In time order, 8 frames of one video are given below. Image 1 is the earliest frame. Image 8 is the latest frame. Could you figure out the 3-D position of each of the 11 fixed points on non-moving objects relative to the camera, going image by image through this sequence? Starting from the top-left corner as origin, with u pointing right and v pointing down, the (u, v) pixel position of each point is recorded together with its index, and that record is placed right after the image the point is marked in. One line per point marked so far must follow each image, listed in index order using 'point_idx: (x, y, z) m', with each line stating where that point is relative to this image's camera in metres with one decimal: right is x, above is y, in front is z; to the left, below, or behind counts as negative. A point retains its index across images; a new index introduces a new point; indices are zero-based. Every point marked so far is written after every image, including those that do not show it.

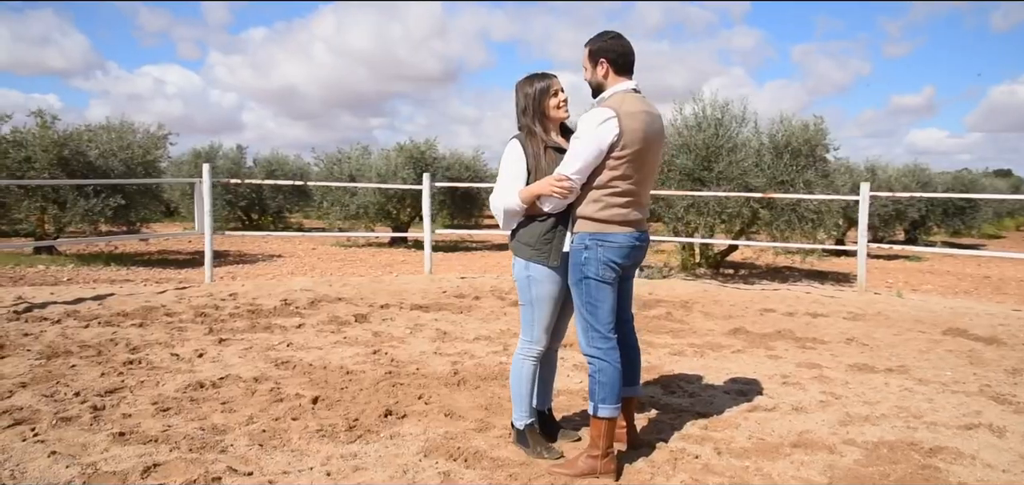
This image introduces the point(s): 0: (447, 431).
0: (-0.3, -0.8, +3.3) m
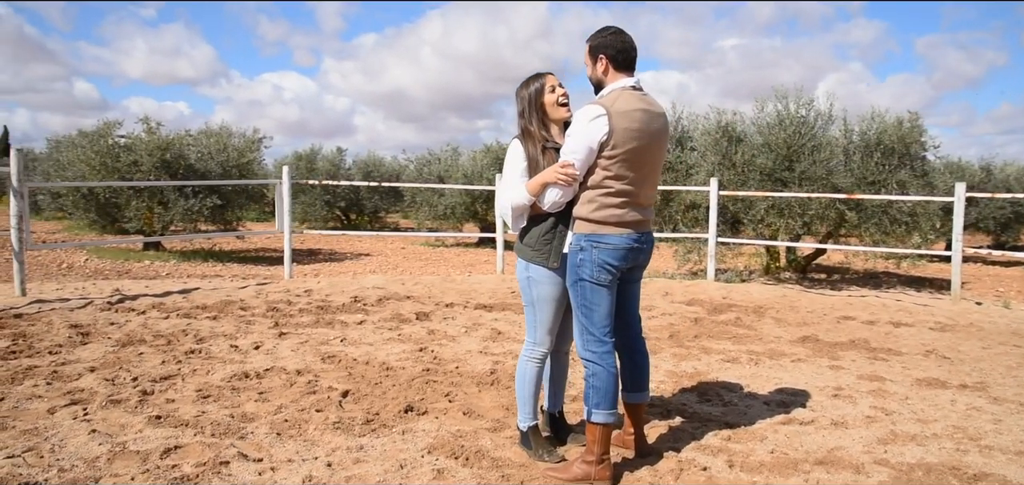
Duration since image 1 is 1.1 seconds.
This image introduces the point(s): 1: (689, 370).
0: (-0.2, -0.8, +3.3) m
1: (+1.0, -0.7, +4.5) m
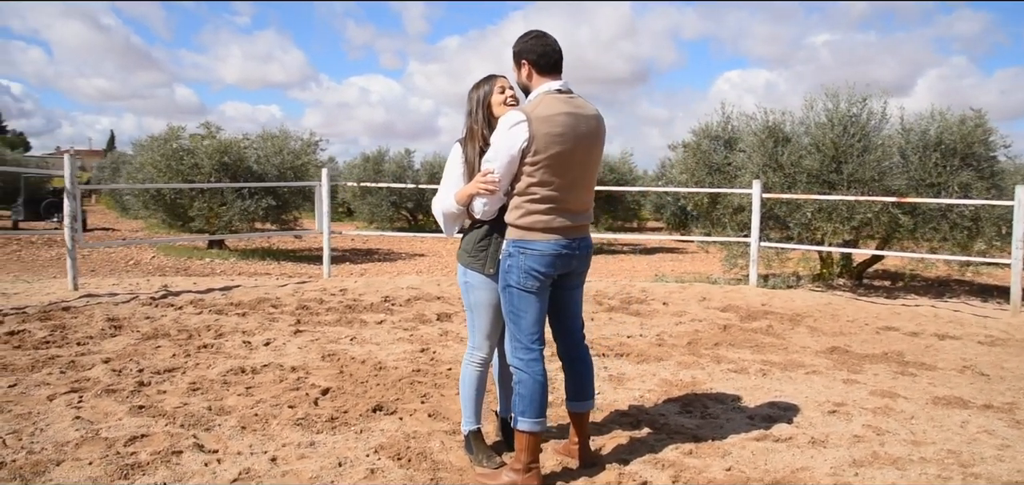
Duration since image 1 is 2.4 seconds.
0: (-0.4, -0.8, +3.4) m
1: (+1.0, -0.8, +4.4) m
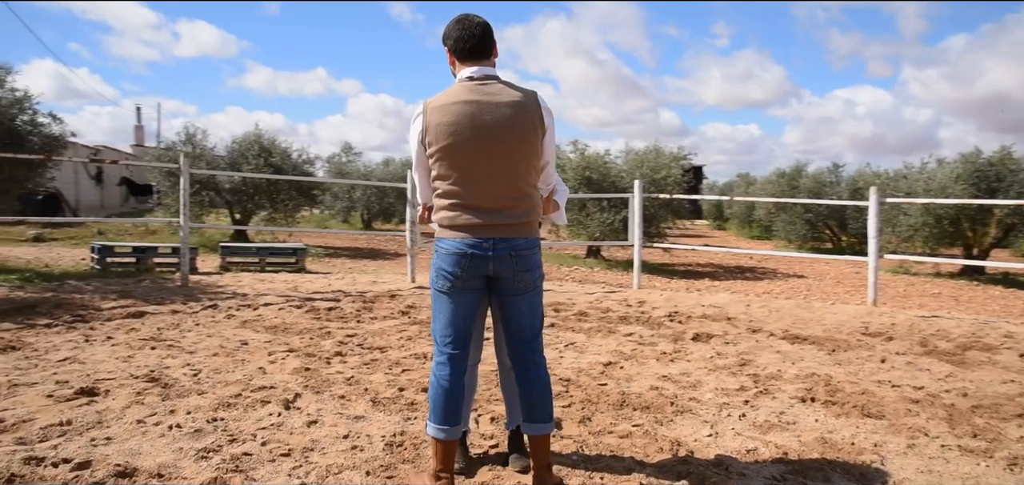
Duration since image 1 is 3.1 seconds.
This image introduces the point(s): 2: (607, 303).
0: (-0.7, -0.8, +3.3) m
1: (+0.8, -0.8, +4.2) m
2: (+0.8, -0.5, +6.8) m
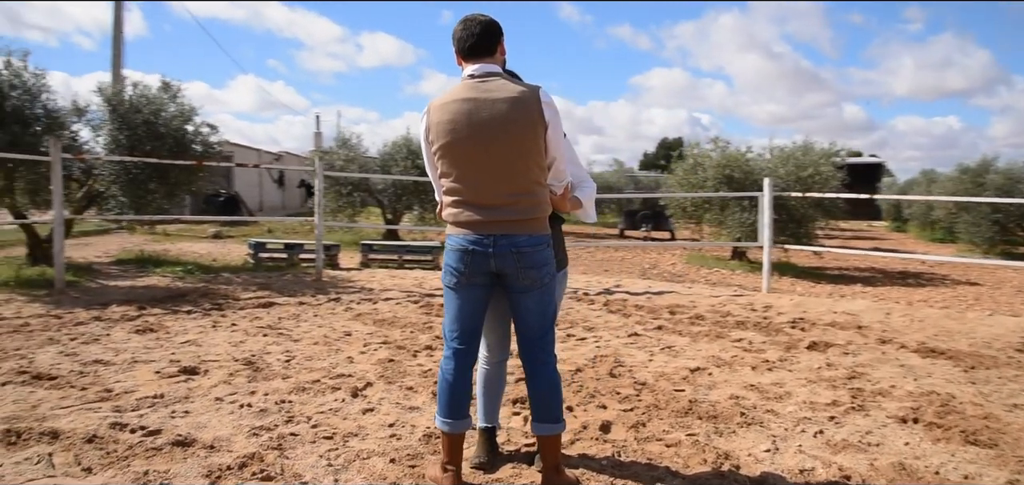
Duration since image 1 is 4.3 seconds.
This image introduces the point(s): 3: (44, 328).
0: (-0.5, -0.8, +3.4) m
1: (+1.2, -0.8, +4.0) m
2: (+1.8, -0.5, +6.4) m
3: (-2.8, -0.5, +4.6) m
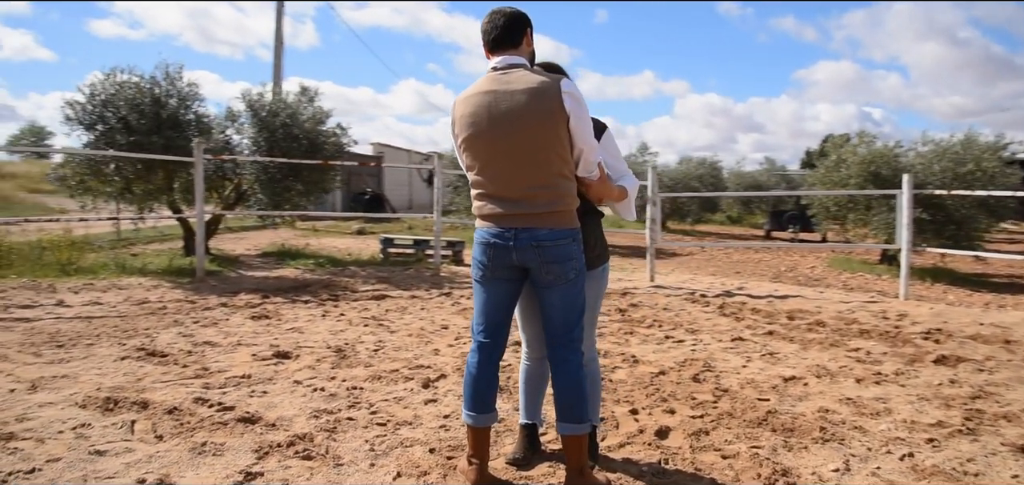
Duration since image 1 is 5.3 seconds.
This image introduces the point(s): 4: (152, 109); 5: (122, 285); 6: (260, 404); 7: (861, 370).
0: (-0.2, -0.8, +3.4) m
1: (+1.5, -0.8, +3.6) m
2: (+2.7, -0.5, +5.9) m
3: (-2.2, -0.5, +5.2) m
4: (-3.3, +1.2, +7.0) m
5: (-2.9, -0.3, +5.7) m
6: (-1.1, -0.7, +3.4) m
7: (+2.0, -0.7, +4.4) m
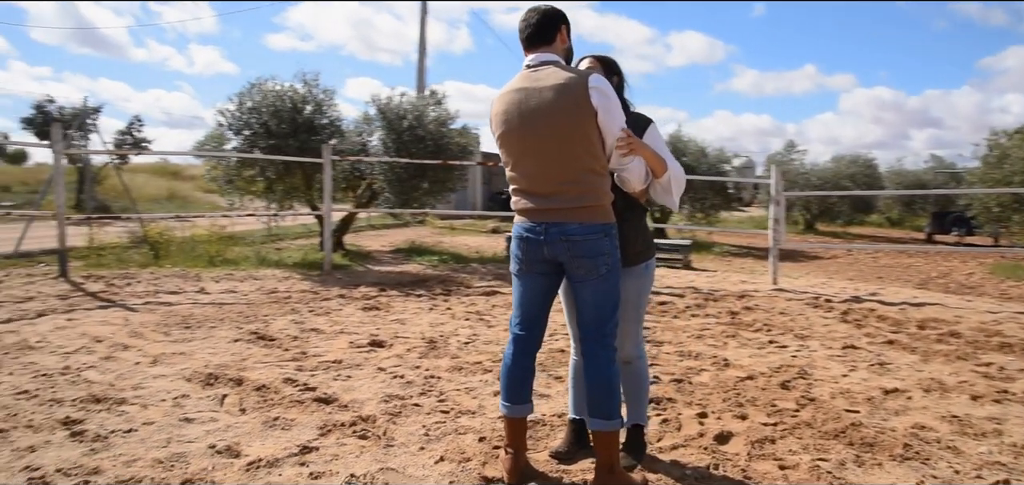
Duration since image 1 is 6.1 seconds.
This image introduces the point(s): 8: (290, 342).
0: (0.0, -0.7, +3.5) m
1: (+1.8, -0.8, +3.3) m
2: (+3.4, -0.6, +5.3) m
3: (-1.5, -0.4, +5.6) m
4: (-2.2, +1.3, +7.6) m
5: (-2.1, -0.3, +6.3) m
6: (-0.8, -0.7, +3.7) m
7: (+2.4, -0.7, +4.0) m
8: (-1.3, -0.6, +4.4) m
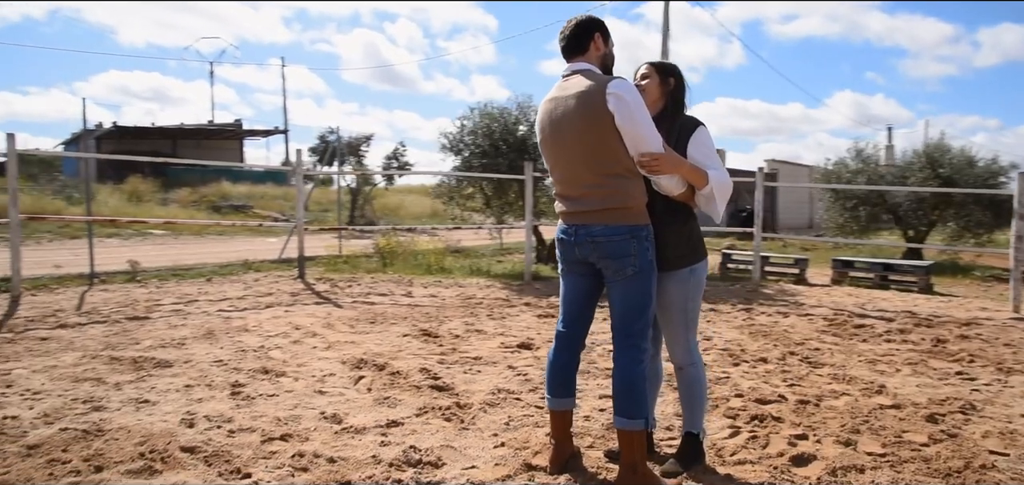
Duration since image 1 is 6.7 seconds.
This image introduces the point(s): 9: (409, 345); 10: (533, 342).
0: (+0.5, -0.8, +3.6) m
1: (+2.0, -0.8, +2.8) m
2: (+4.3, -0.7, +4.0) m
3: (-0.2, -0.5, +6.1) m
4: (0.0, +1.1, +8.2) m
5: (-0.4, -0.4, +6.9) m
6: (-0.2, -0.7, +4.0) m
7: (+2.9, -0.8, +3.1) m
8: (-0.4, -0.6, +4.9) m
9: (-0.6, -0.6, +4.6) m
10: (+0.1, -0.6, +4.9) m
